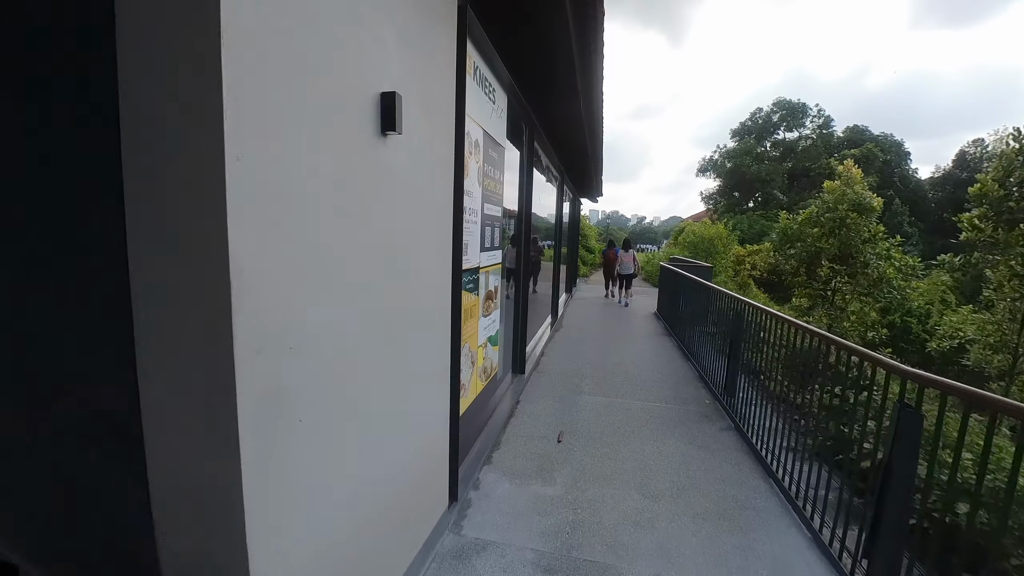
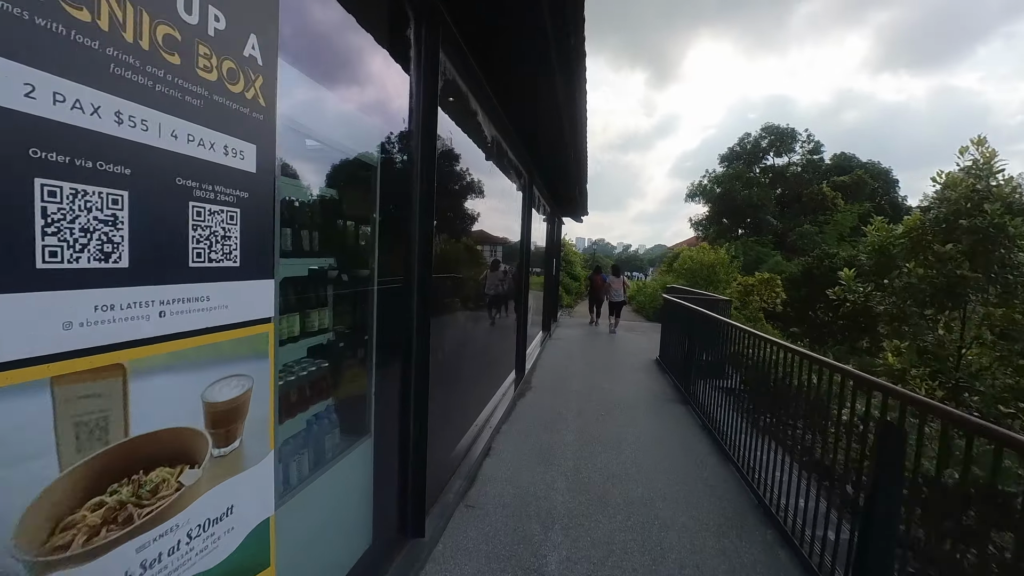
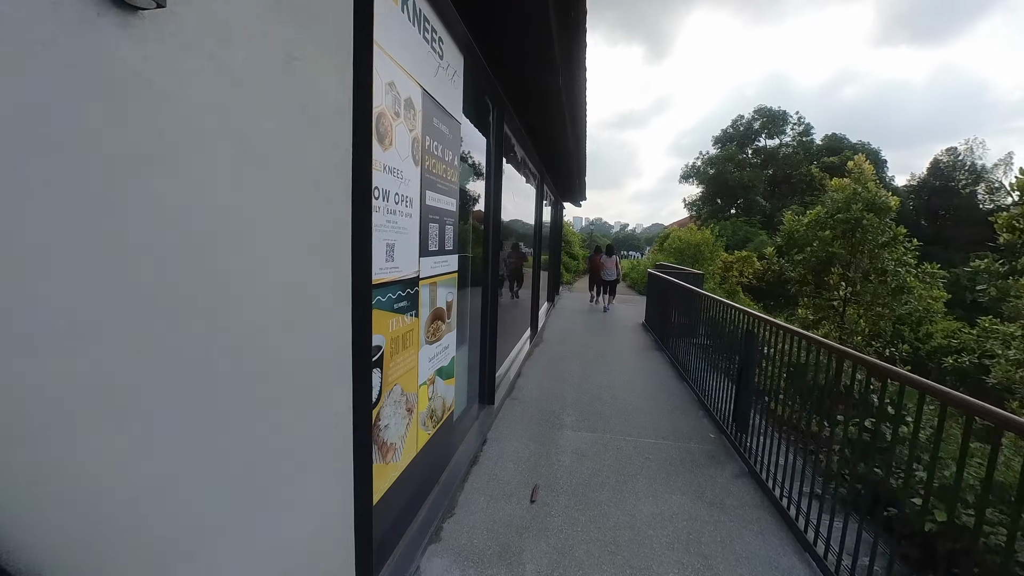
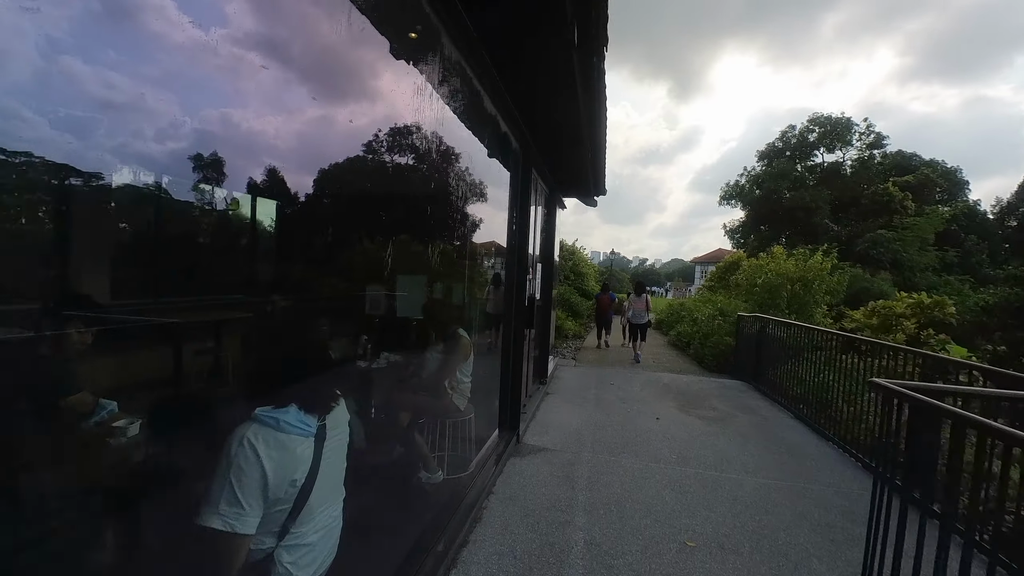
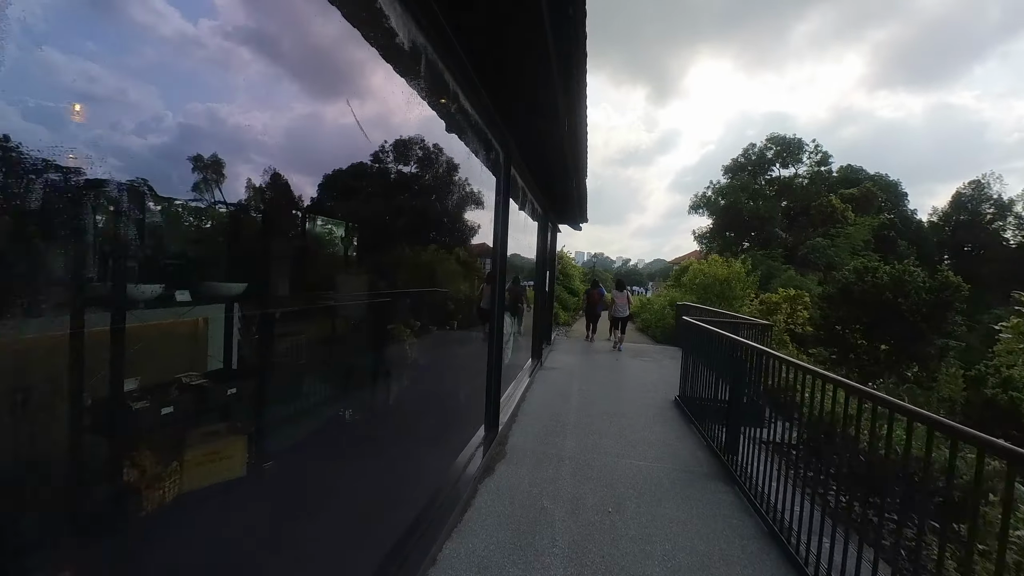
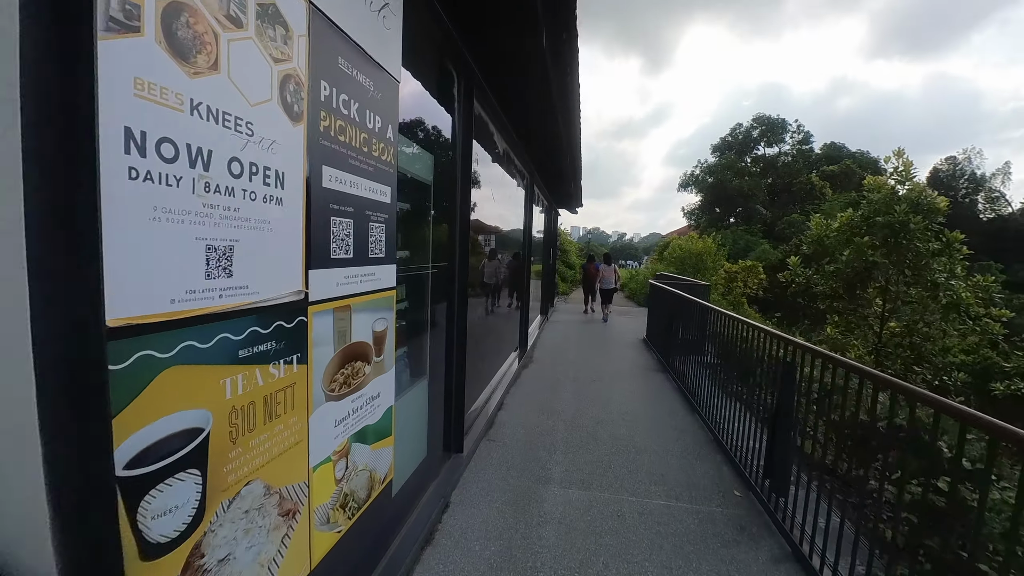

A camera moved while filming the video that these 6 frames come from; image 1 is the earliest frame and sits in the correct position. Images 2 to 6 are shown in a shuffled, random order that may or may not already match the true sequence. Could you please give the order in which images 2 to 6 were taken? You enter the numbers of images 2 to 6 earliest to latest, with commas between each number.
3, 6, 2, 5, 4
